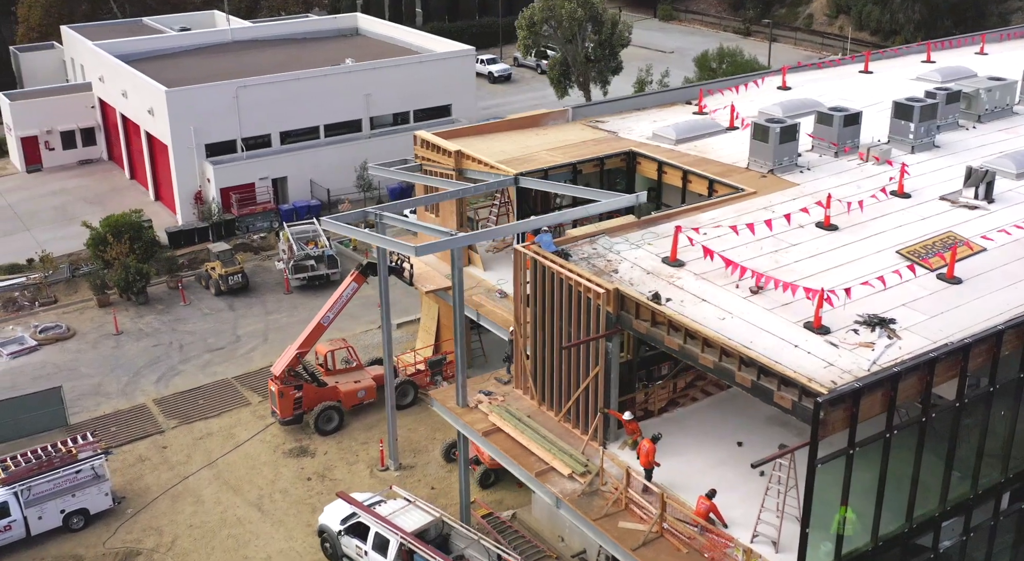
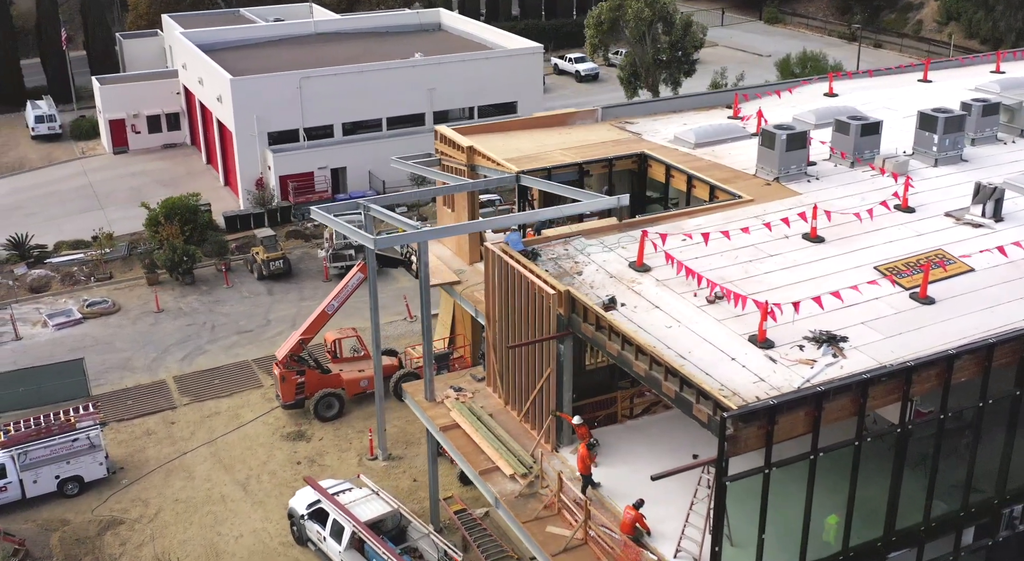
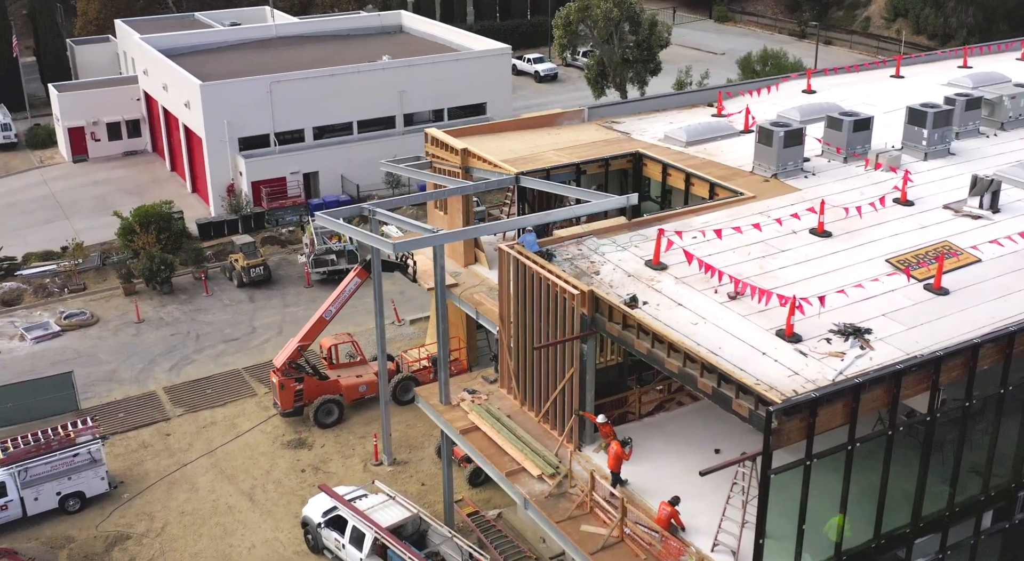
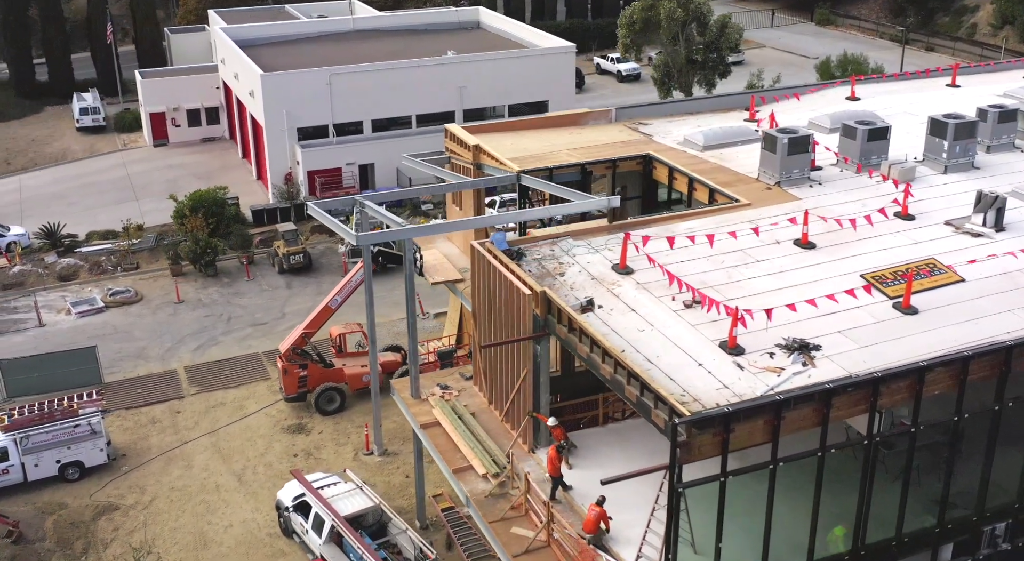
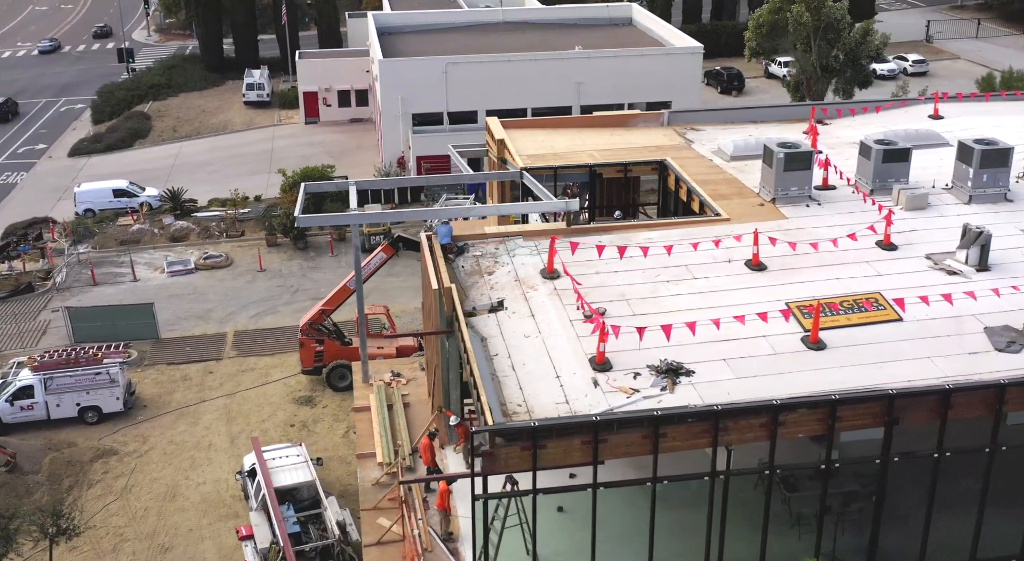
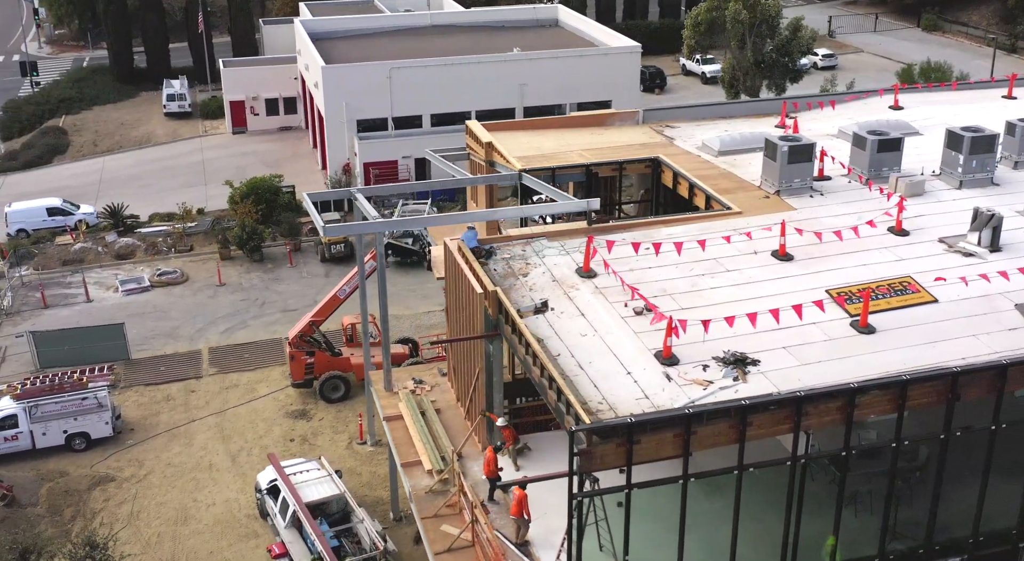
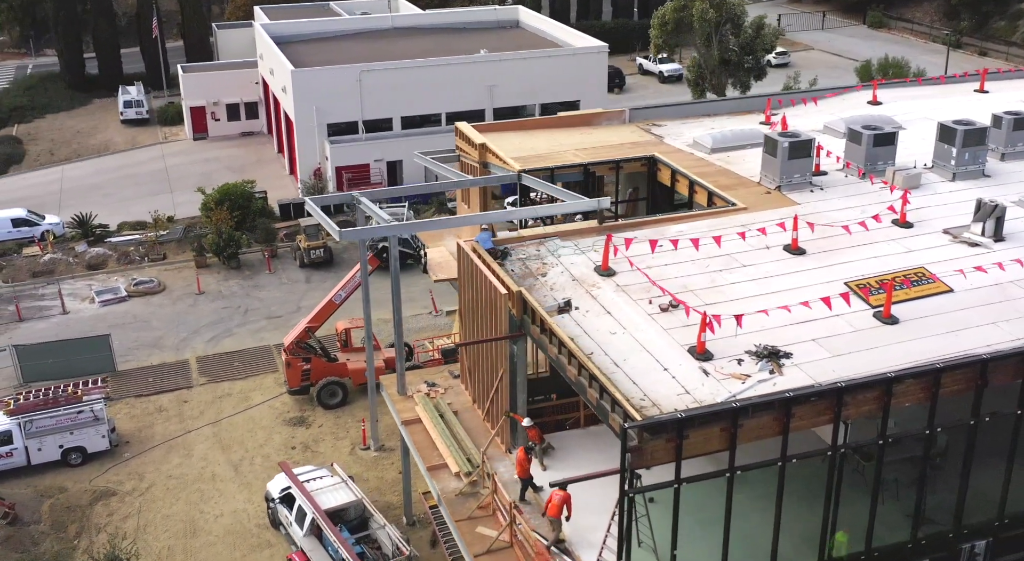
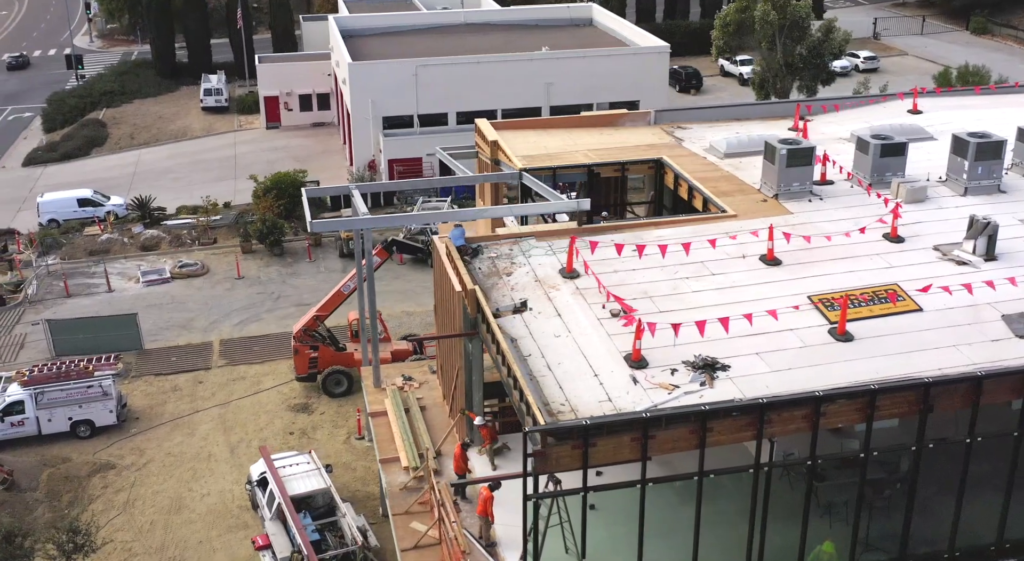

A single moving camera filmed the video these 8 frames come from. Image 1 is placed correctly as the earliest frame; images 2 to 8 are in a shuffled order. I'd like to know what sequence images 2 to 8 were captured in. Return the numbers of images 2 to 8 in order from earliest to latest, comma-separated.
3, 2, 4, 7, 6, 8, 5
